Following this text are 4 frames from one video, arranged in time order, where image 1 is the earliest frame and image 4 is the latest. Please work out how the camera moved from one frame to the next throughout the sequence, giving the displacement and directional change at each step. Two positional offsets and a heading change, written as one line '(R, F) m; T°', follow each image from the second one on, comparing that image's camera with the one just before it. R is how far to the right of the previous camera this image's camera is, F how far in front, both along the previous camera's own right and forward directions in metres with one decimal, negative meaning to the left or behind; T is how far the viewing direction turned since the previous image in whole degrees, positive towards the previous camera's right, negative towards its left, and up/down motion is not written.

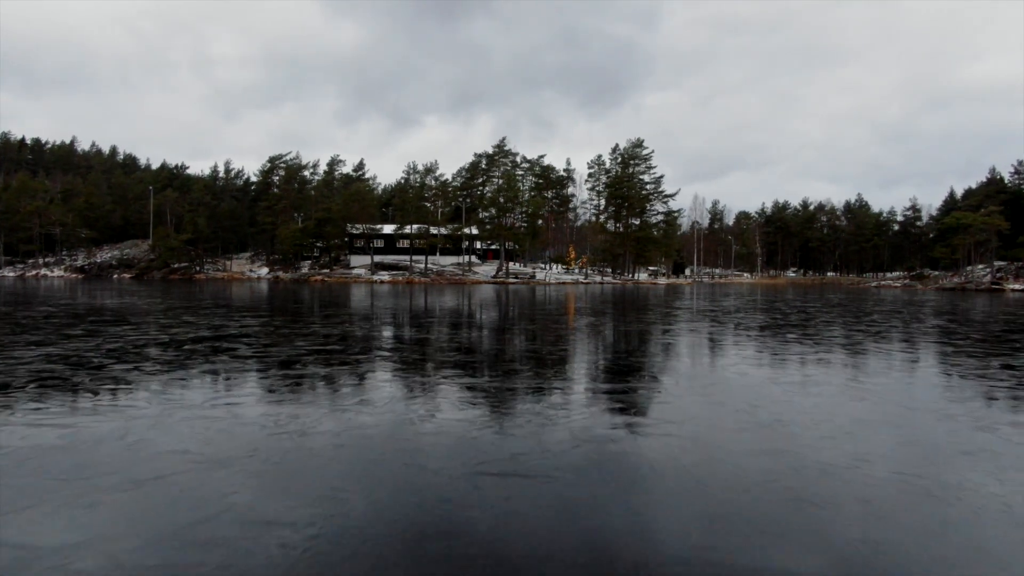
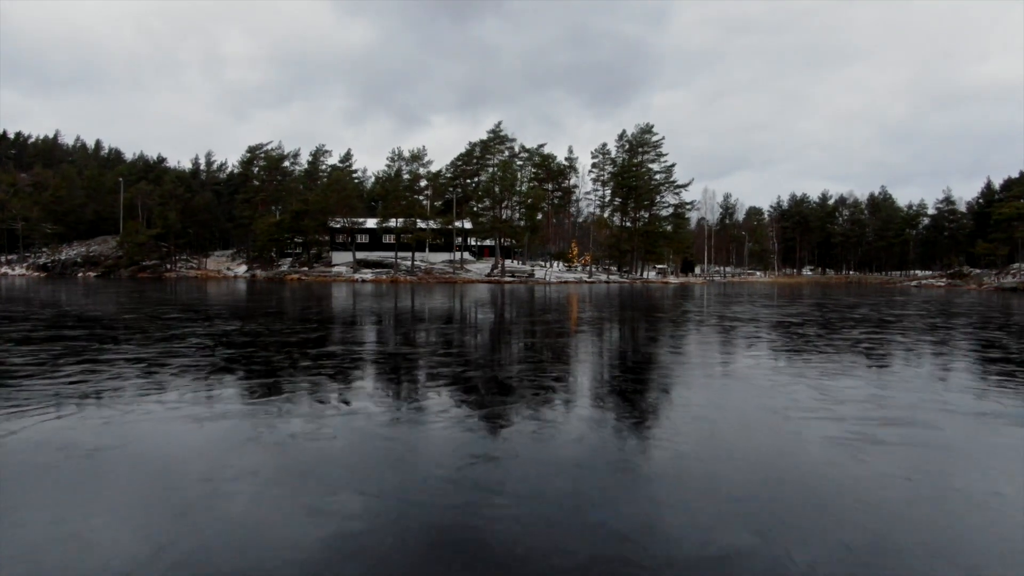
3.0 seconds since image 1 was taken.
(+0.2, +2.3) m; 0°
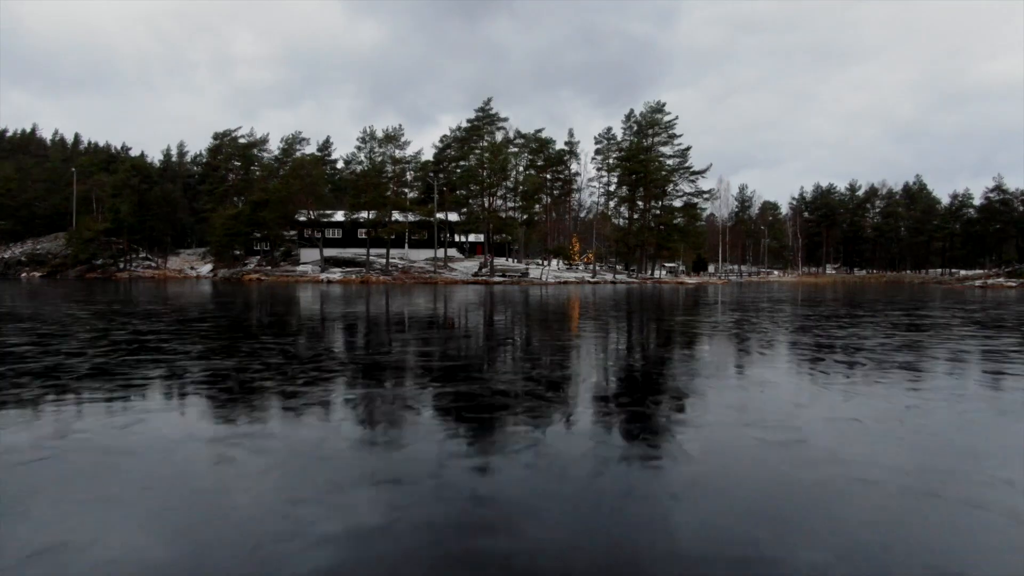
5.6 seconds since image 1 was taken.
(+0.4, +3.0) m; 0°
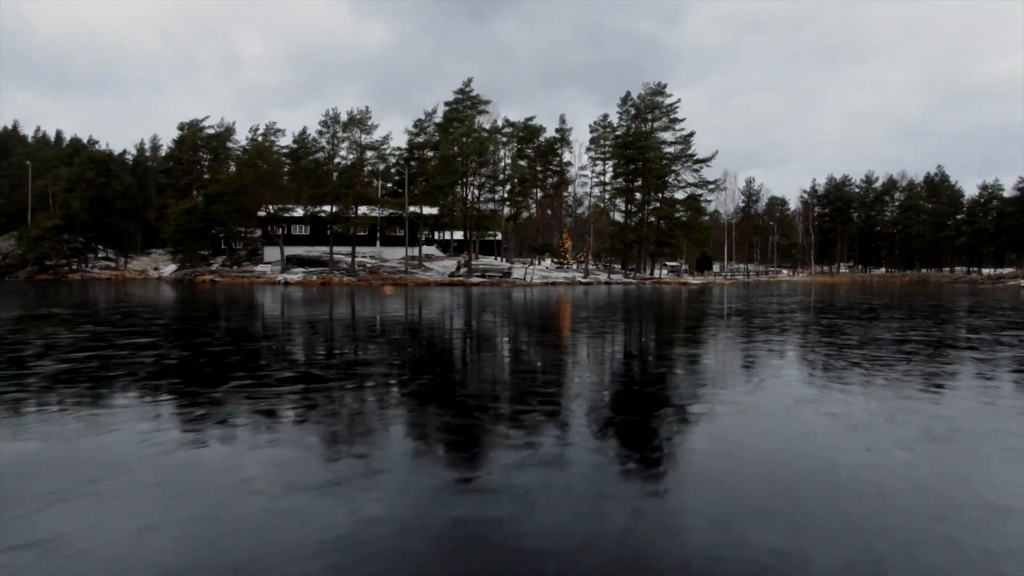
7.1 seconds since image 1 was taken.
(+0.6, +2.0) m; 0°
